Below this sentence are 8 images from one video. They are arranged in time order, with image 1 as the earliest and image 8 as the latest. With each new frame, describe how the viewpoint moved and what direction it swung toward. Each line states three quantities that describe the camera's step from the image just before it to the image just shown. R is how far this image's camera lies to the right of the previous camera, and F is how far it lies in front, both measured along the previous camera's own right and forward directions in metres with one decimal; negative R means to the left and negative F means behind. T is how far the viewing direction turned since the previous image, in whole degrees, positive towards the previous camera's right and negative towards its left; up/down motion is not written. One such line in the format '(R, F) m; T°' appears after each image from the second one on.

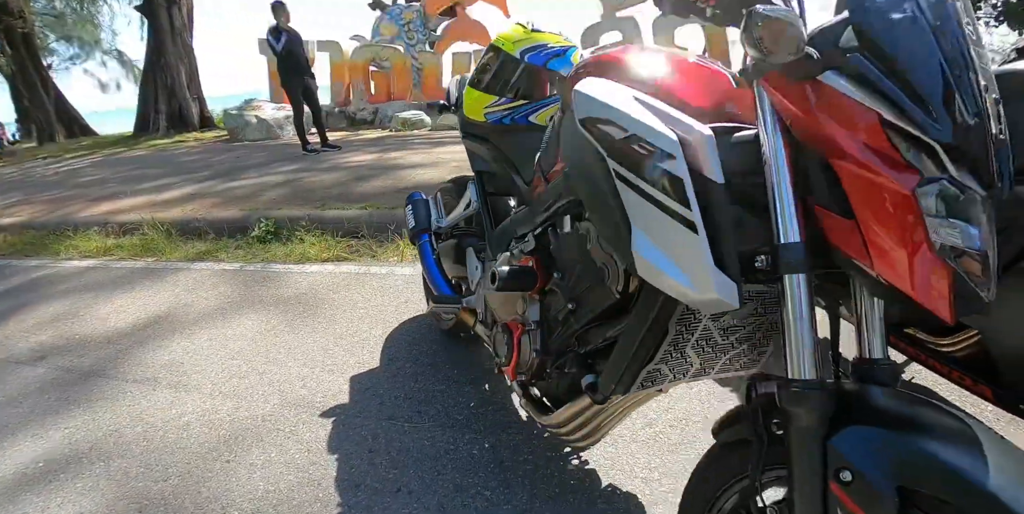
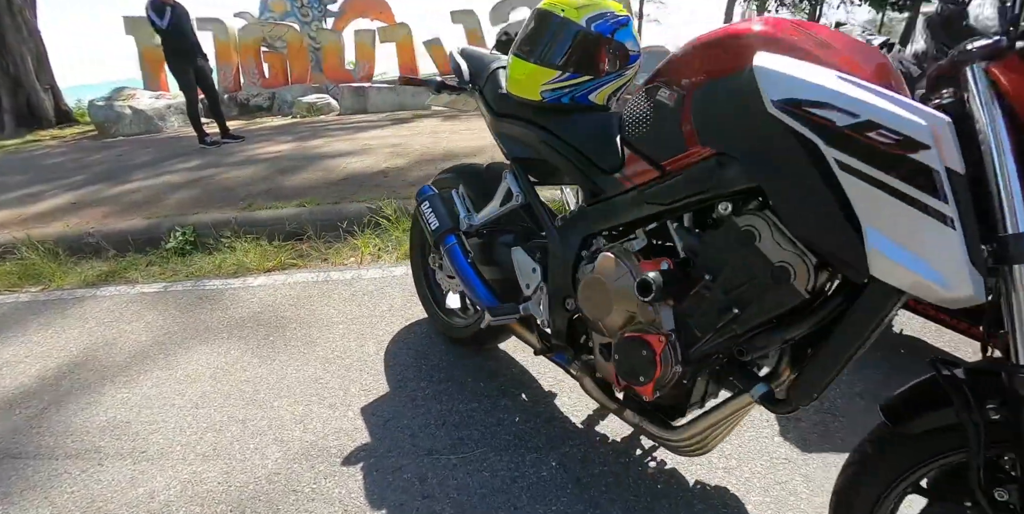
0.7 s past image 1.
(-0.6, +0.3) m; +13°
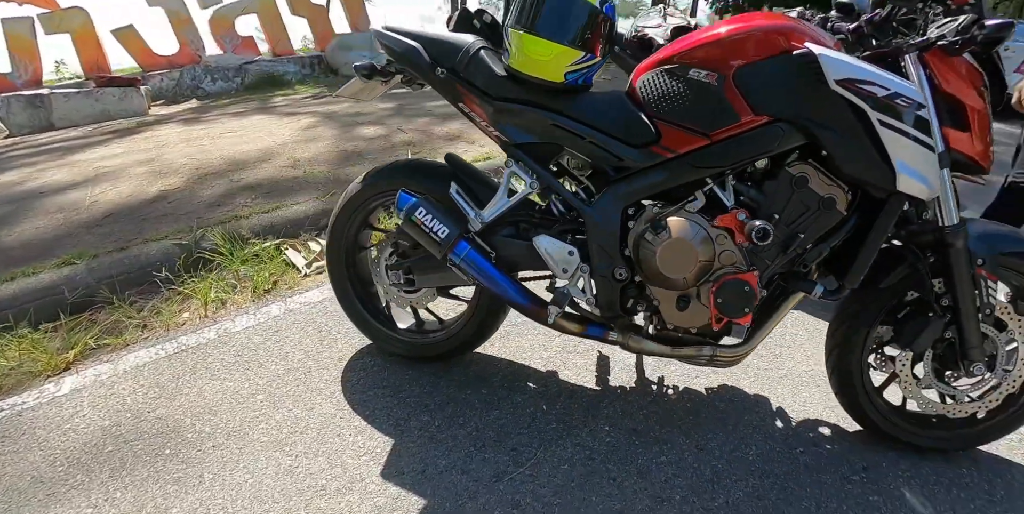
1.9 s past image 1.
(-1.1, +0.4) m; +33°
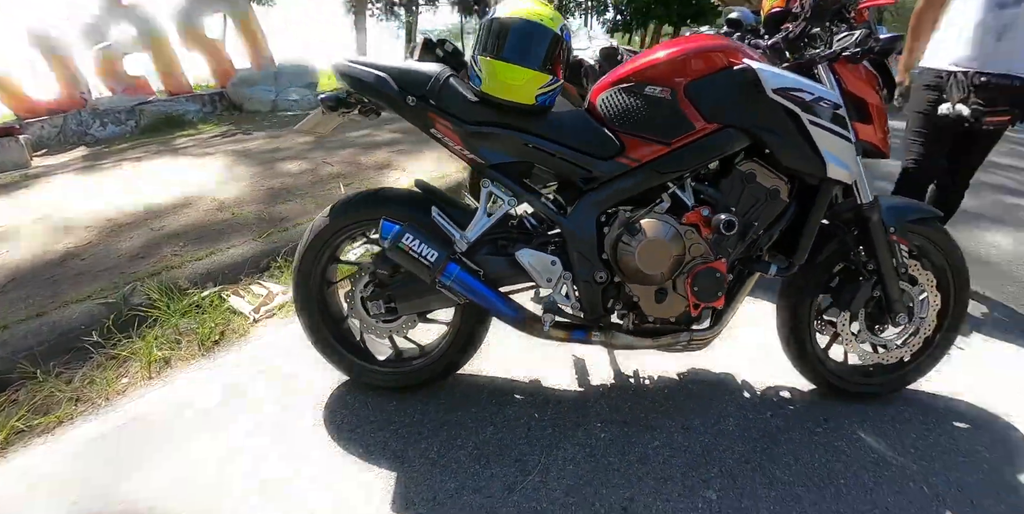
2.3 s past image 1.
(-0.3, 0.0) m; +10°
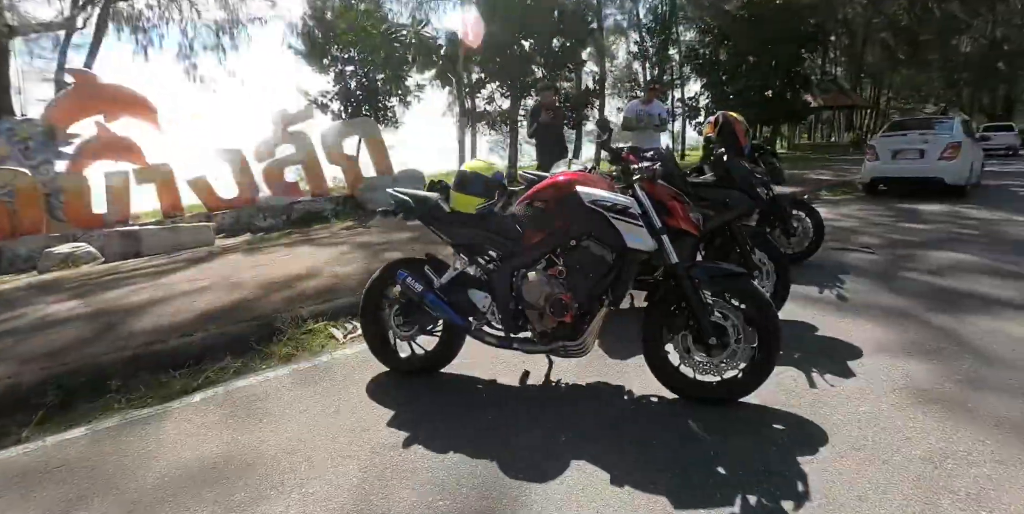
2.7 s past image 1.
(+1.3, -1.4) m; -17°
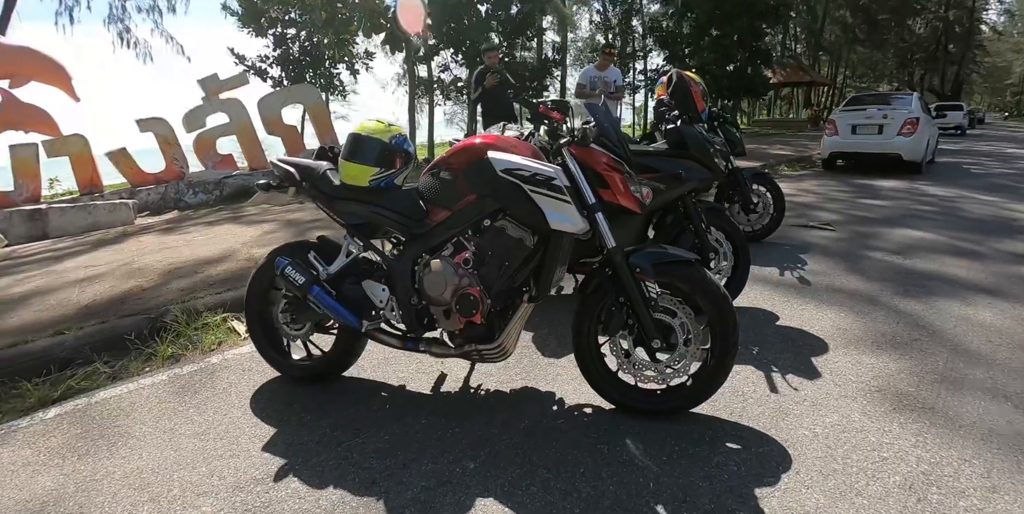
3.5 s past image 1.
(+0.3, +0.6) m; +3°
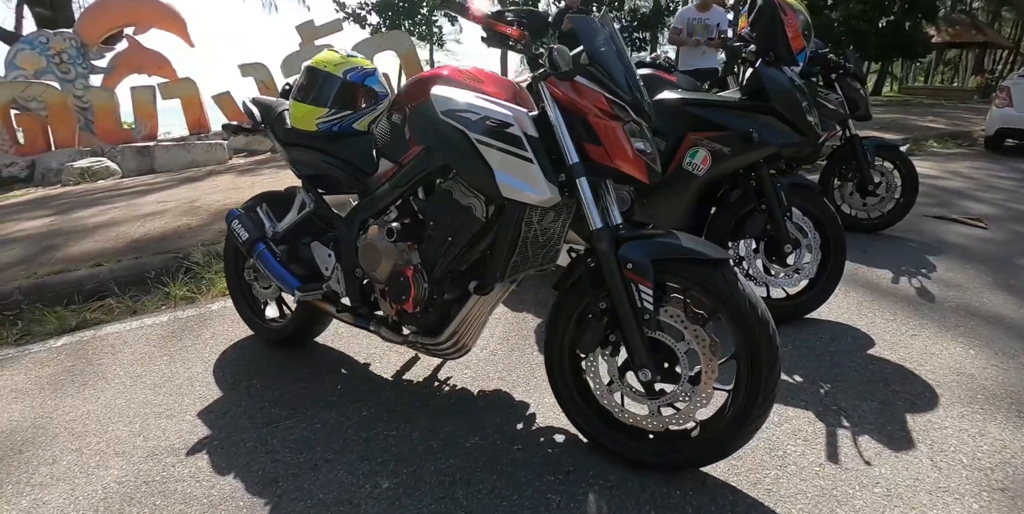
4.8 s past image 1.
(+0.5, +0.7) m; -11°
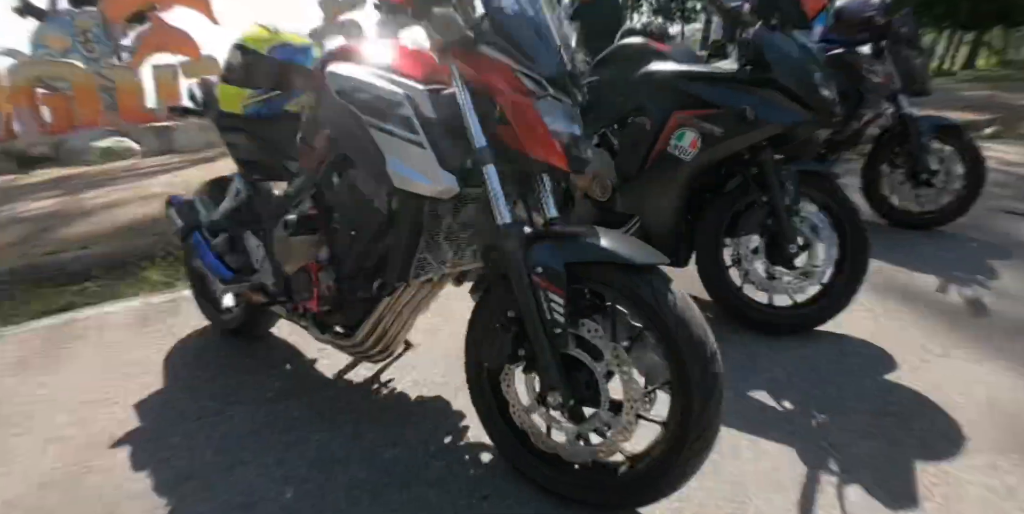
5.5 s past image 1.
(+0.4, +0.3) m; -6°
